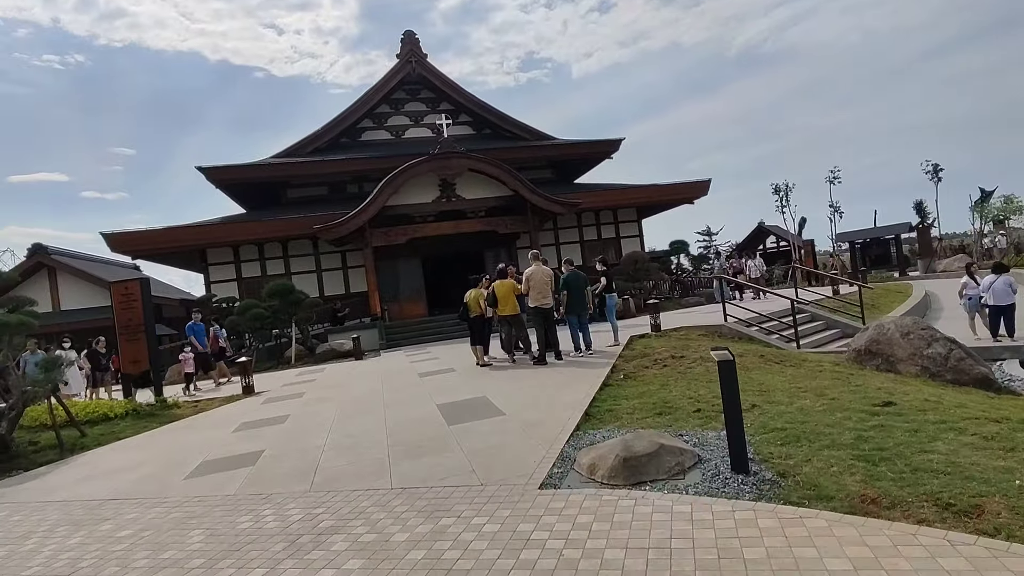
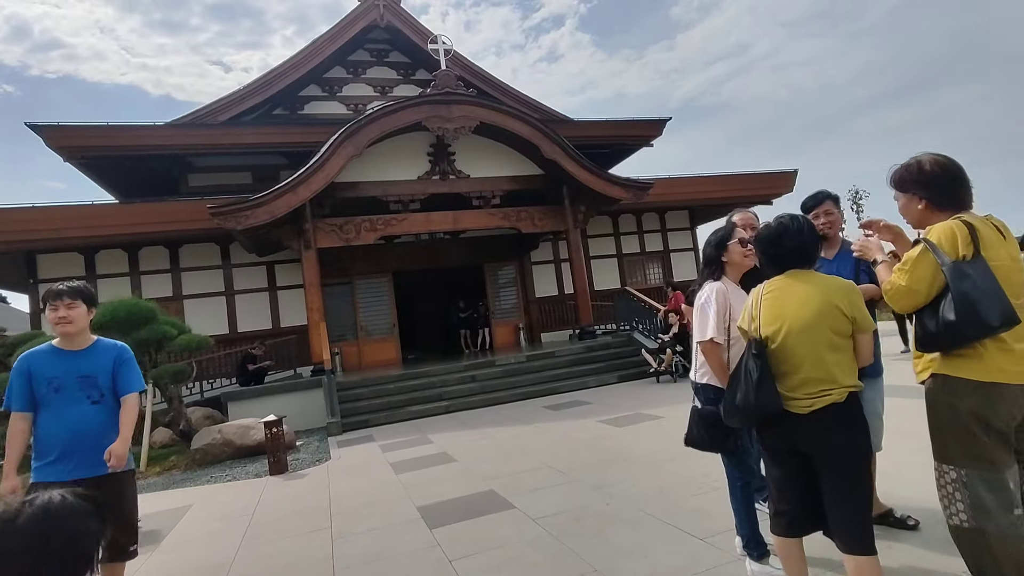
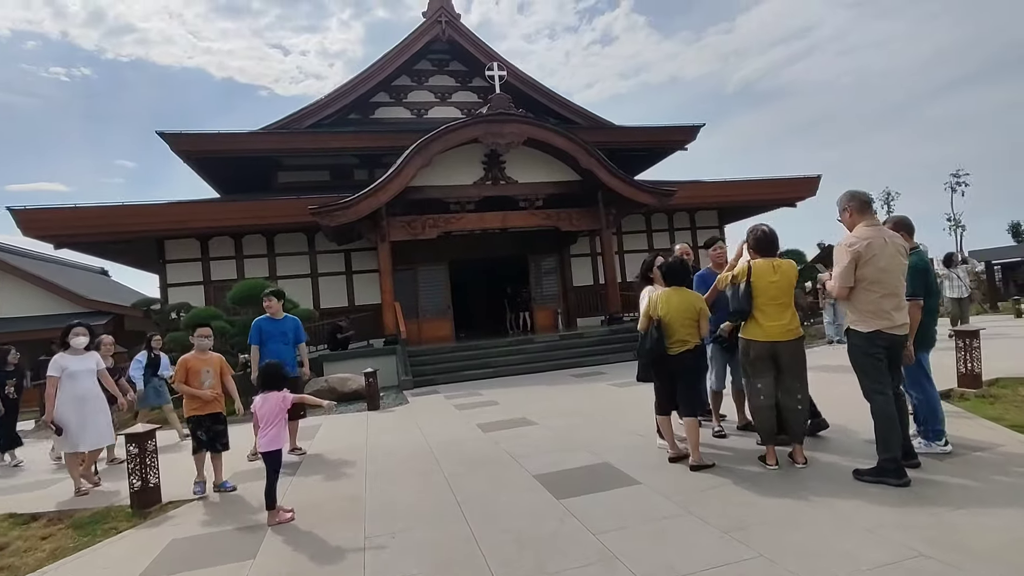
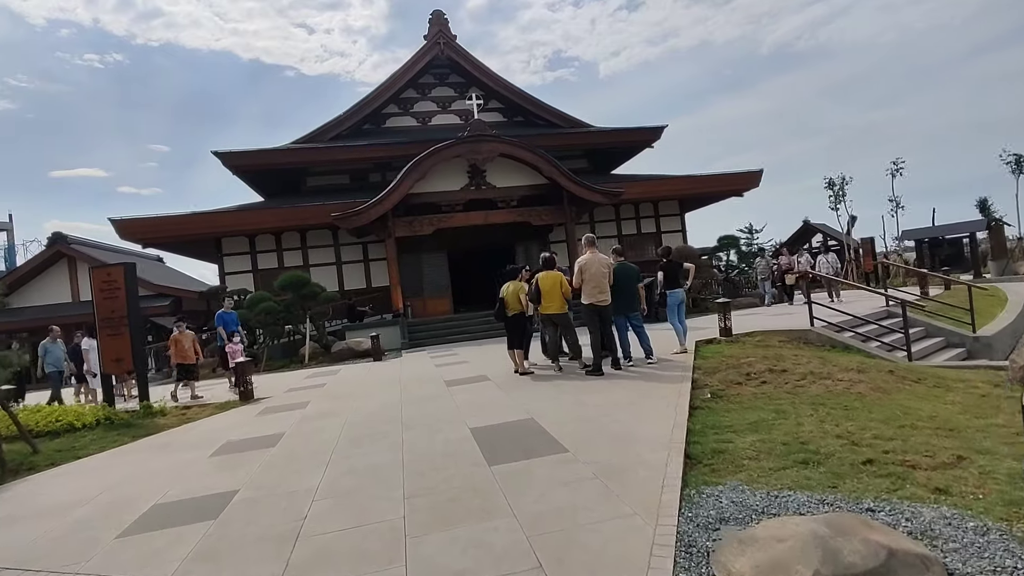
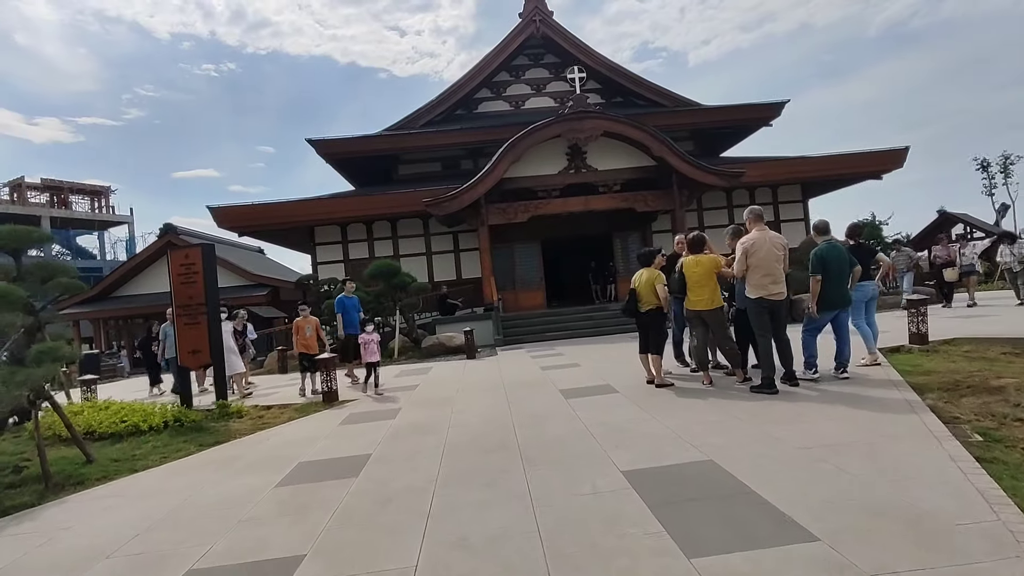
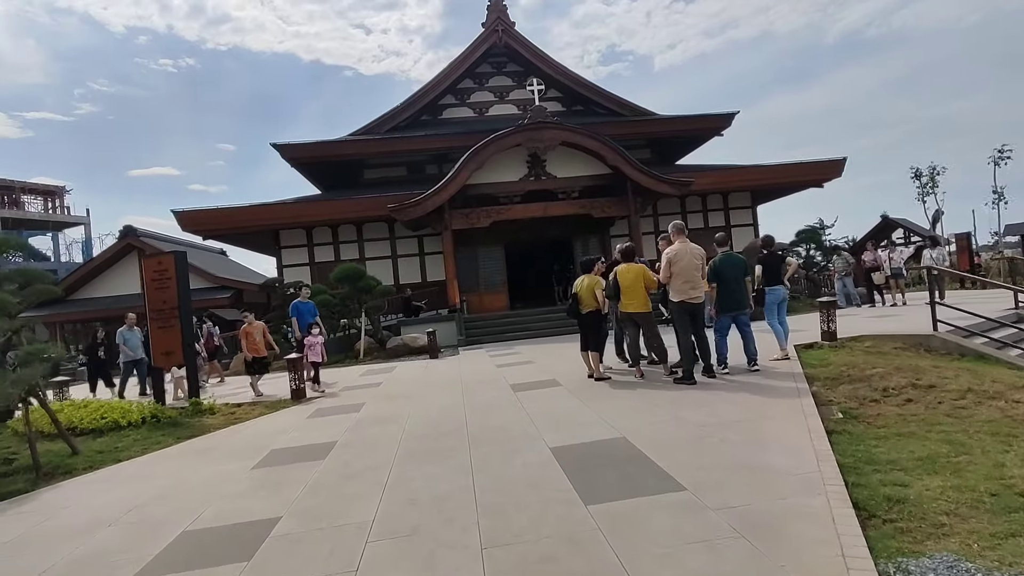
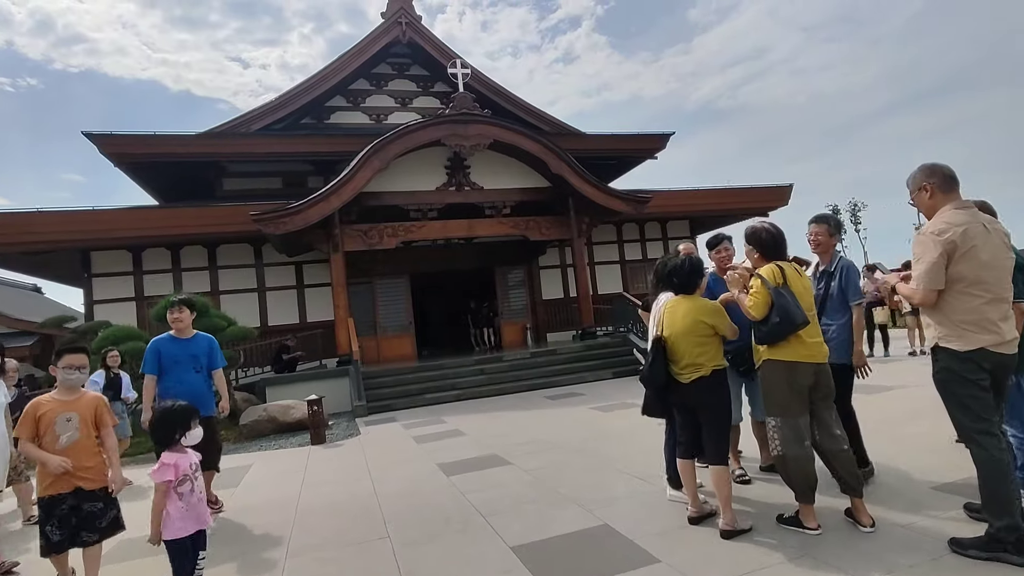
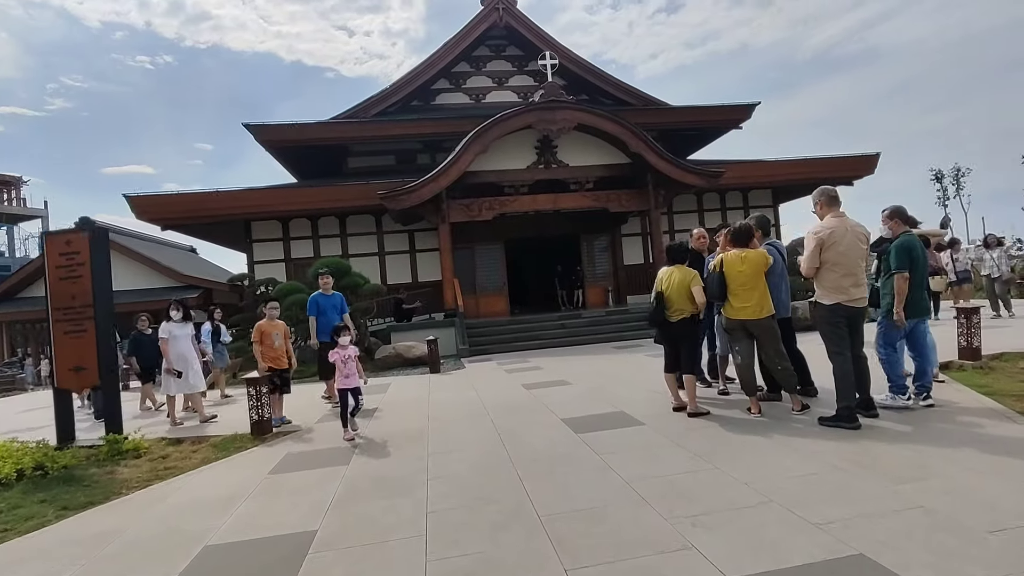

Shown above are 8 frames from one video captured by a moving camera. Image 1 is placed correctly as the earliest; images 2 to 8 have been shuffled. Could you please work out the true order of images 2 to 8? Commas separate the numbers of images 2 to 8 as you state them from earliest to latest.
4, 6, 5, 8, 3, 7, 2
